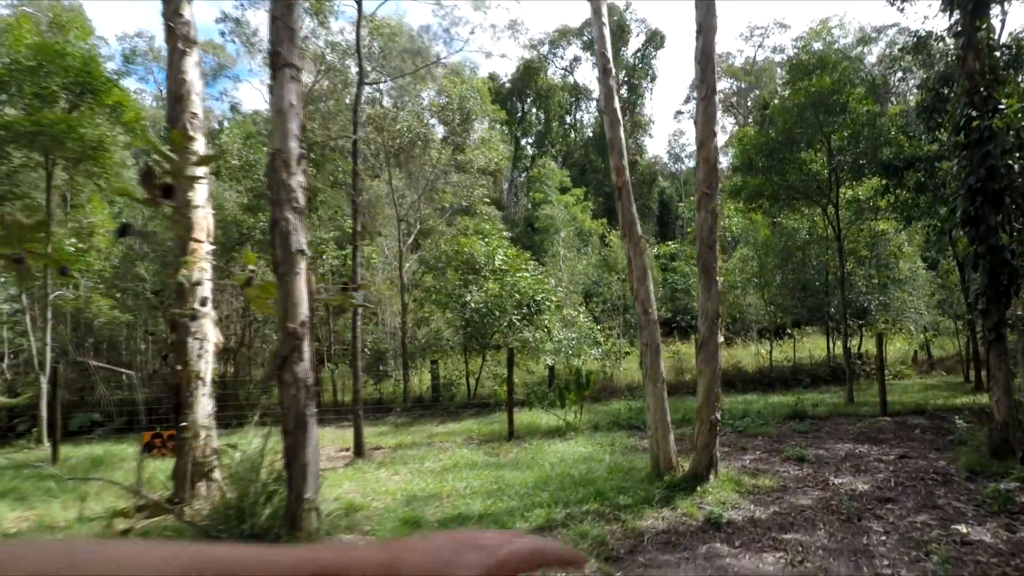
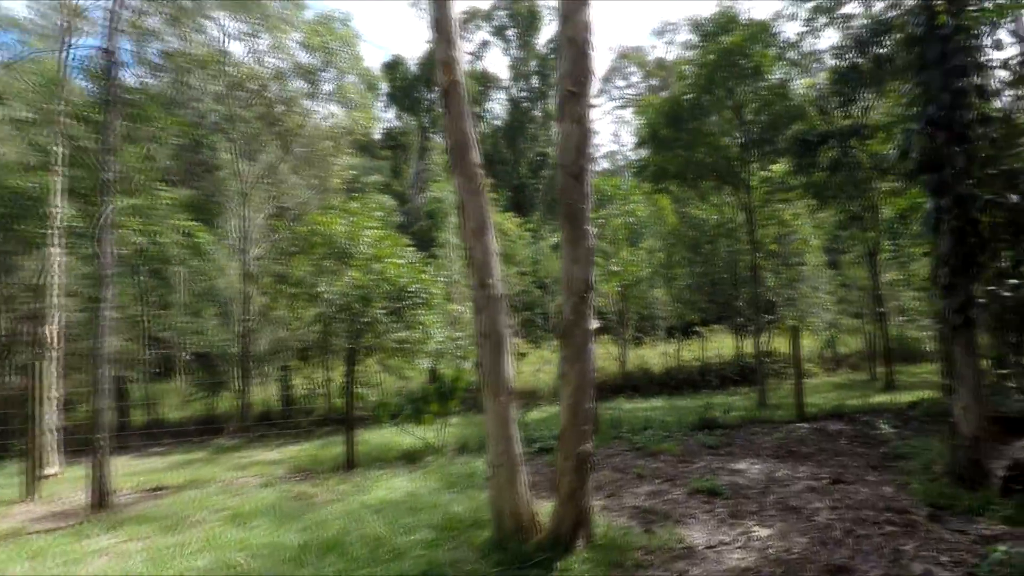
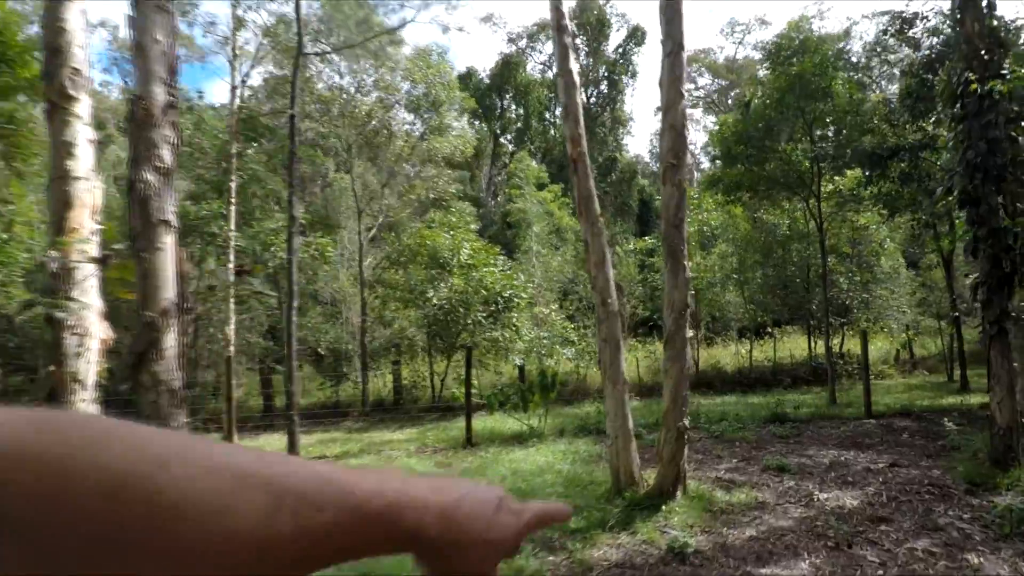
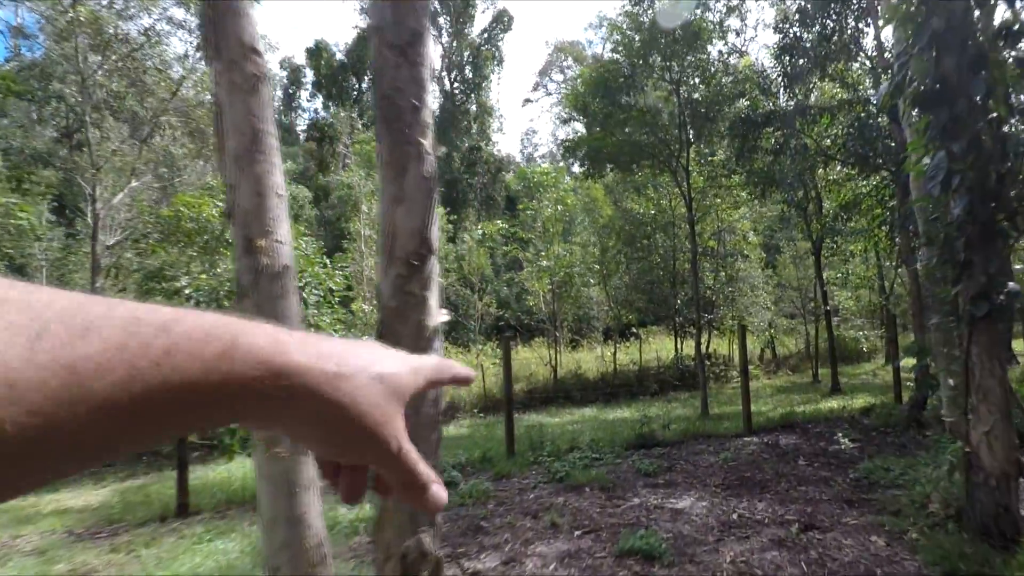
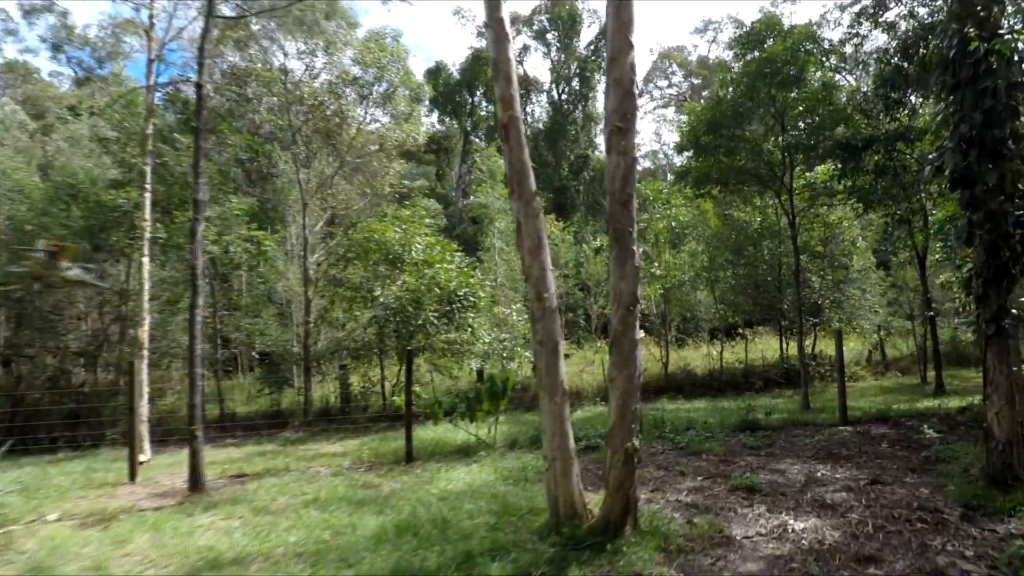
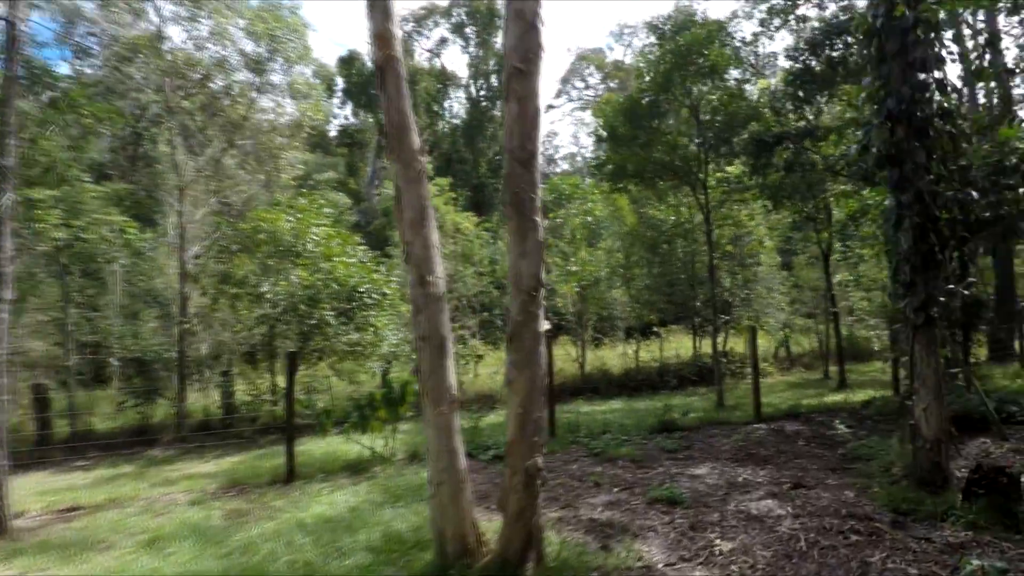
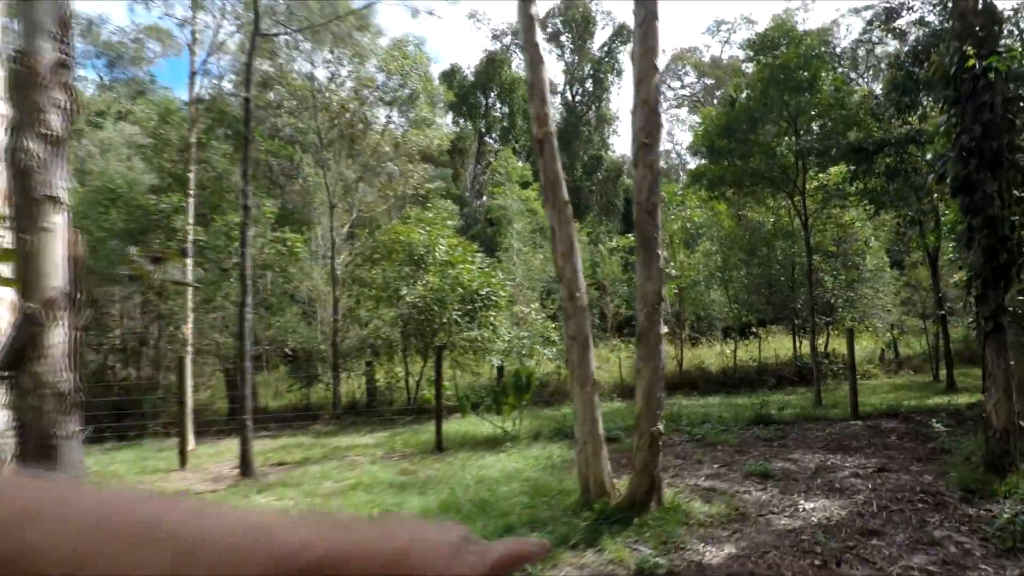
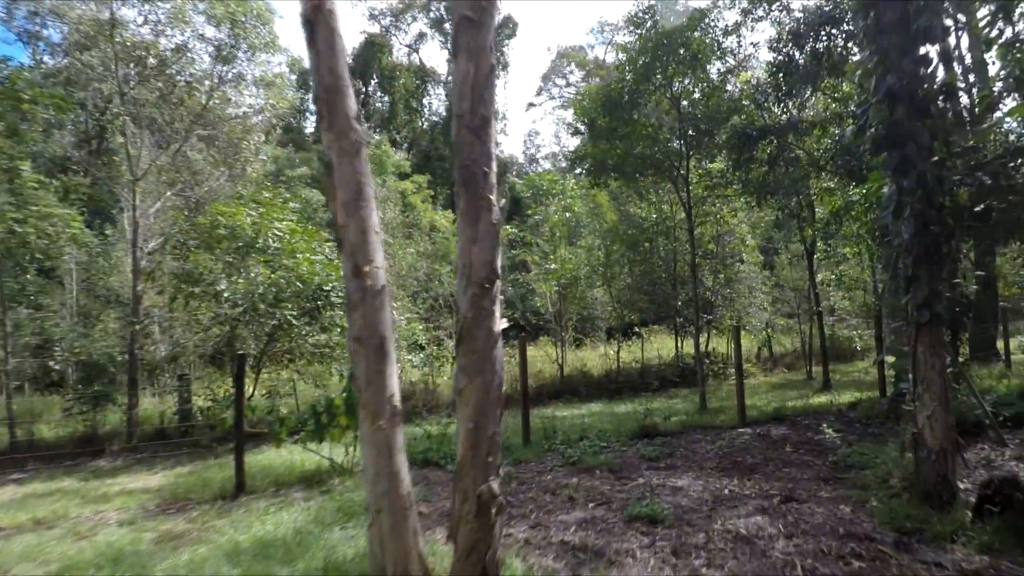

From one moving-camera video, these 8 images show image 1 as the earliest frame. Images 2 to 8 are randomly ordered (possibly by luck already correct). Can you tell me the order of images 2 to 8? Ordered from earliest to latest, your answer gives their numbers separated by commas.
3, 7, 5, 2, 6, 8, 4
